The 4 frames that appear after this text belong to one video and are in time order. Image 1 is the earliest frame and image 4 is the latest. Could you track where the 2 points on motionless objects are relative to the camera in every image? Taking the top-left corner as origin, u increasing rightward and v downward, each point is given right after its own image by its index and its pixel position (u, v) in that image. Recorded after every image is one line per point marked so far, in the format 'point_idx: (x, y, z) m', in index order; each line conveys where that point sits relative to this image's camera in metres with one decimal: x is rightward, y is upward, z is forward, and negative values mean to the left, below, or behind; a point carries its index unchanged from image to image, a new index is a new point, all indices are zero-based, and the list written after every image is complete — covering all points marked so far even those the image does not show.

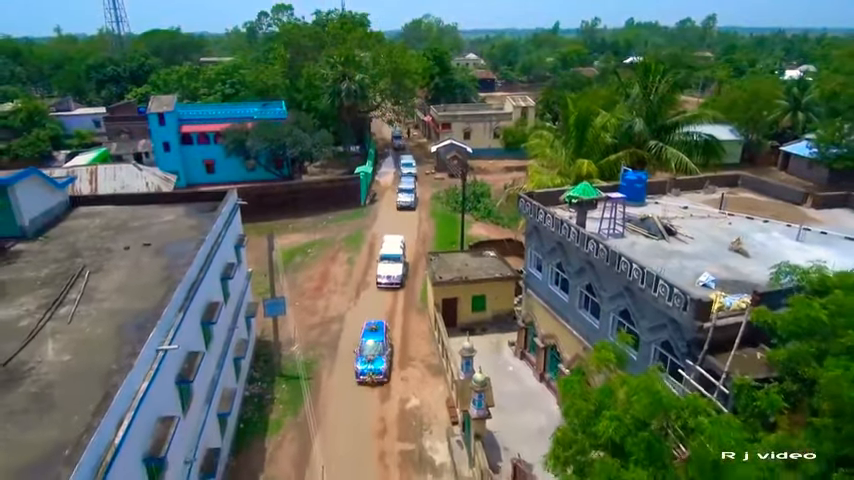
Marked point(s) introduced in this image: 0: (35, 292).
0: (-10.4, -1.4, +14.3) m
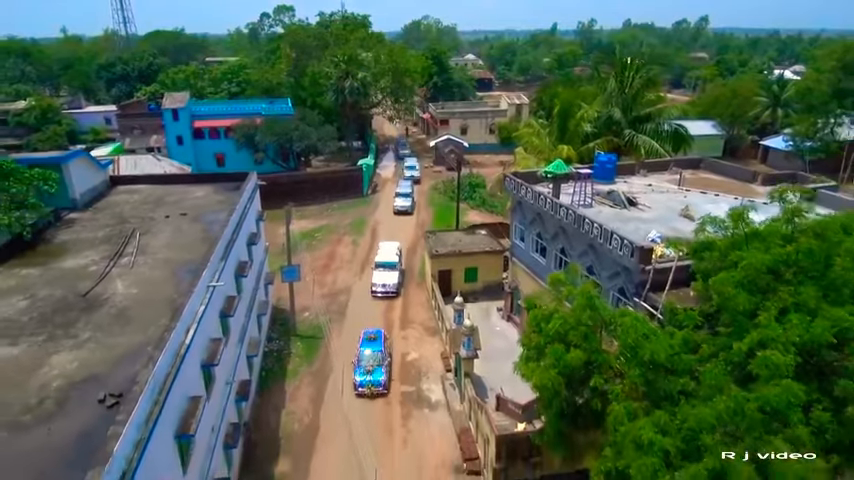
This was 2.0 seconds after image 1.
0: (-10.6, -0.3, +17.1) m
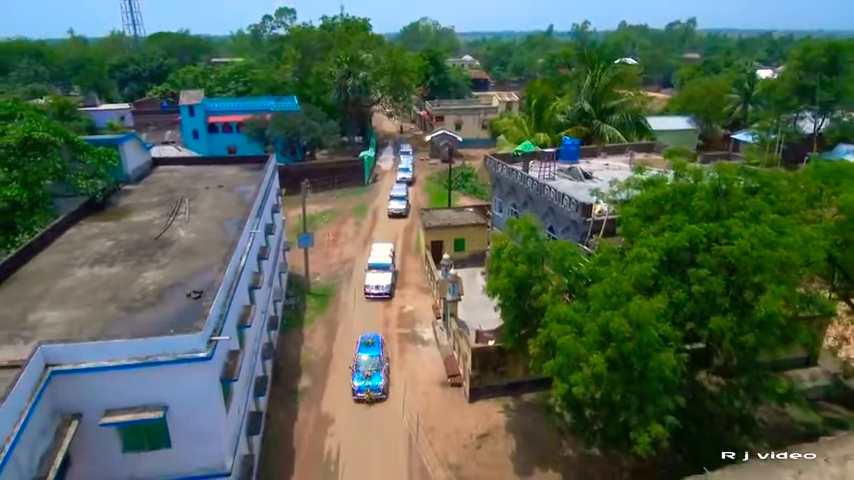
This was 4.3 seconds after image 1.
0: (-10.9, +1.2, +21.4) m
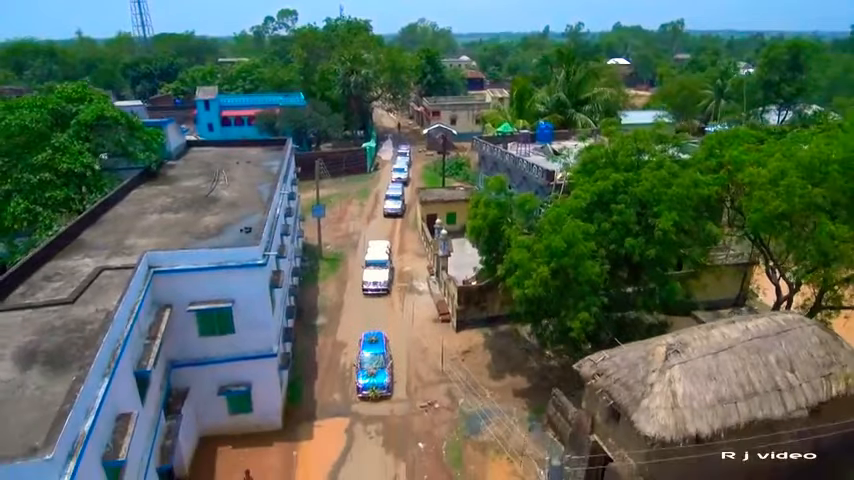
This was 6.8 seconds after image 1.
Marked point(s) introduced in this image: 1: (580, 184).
0: (-11.1, +3.1, +26.1) m
1: (+5.5, +2.0, +18.9) m
